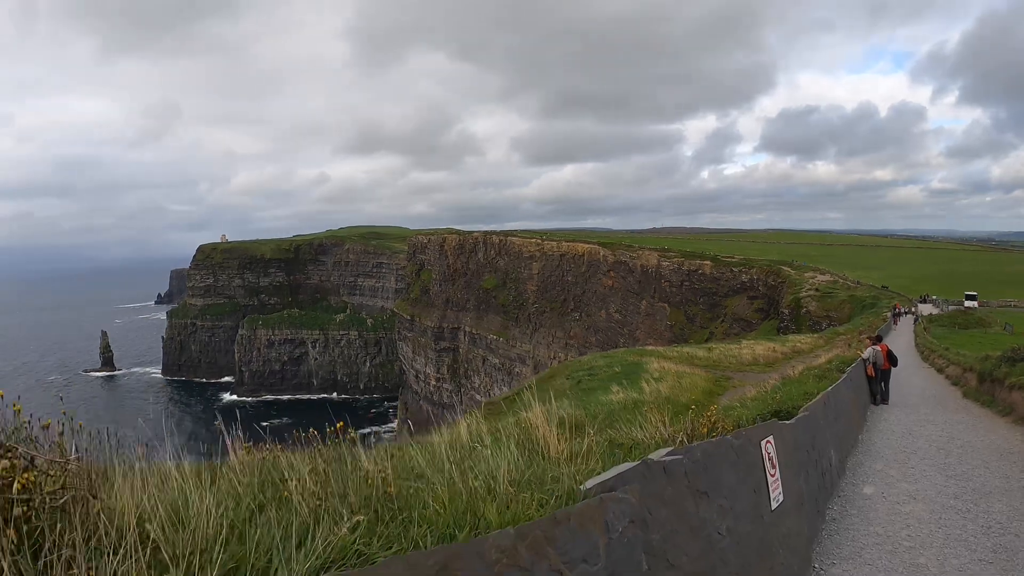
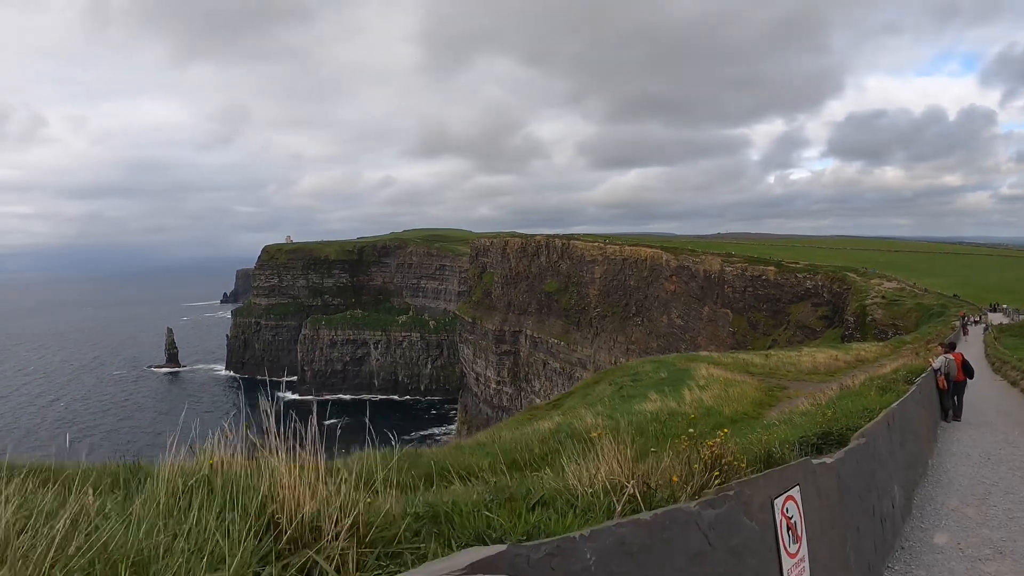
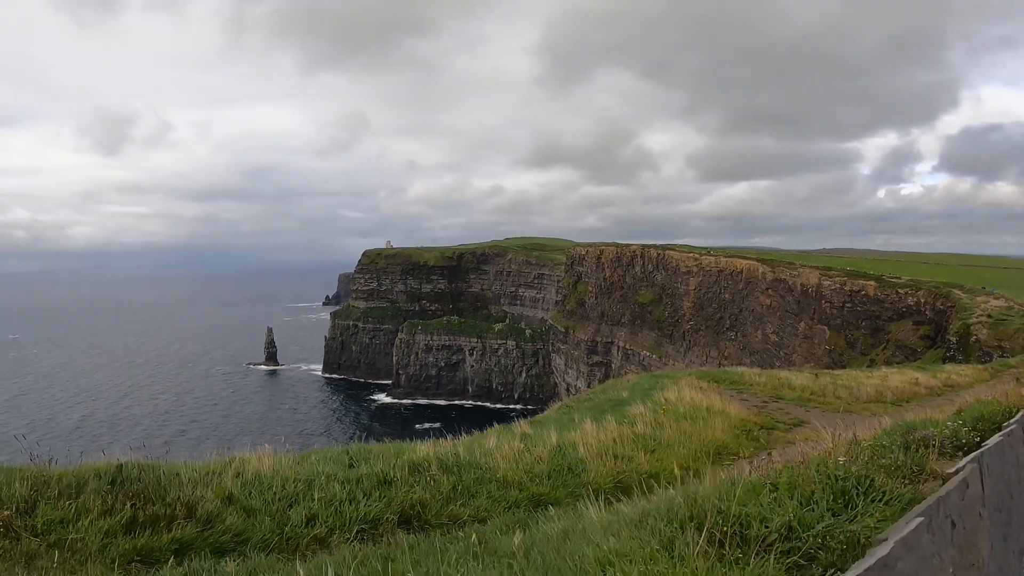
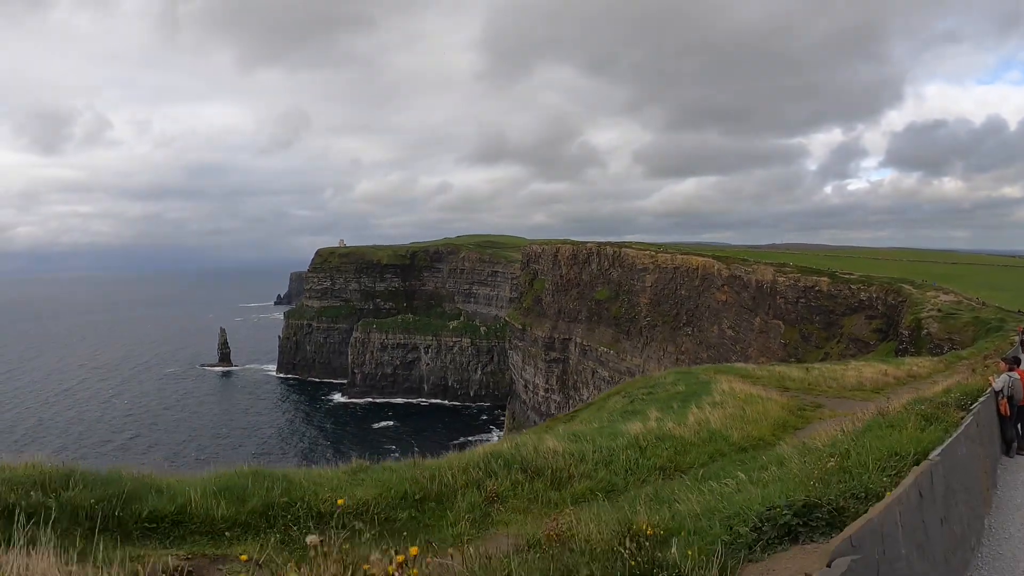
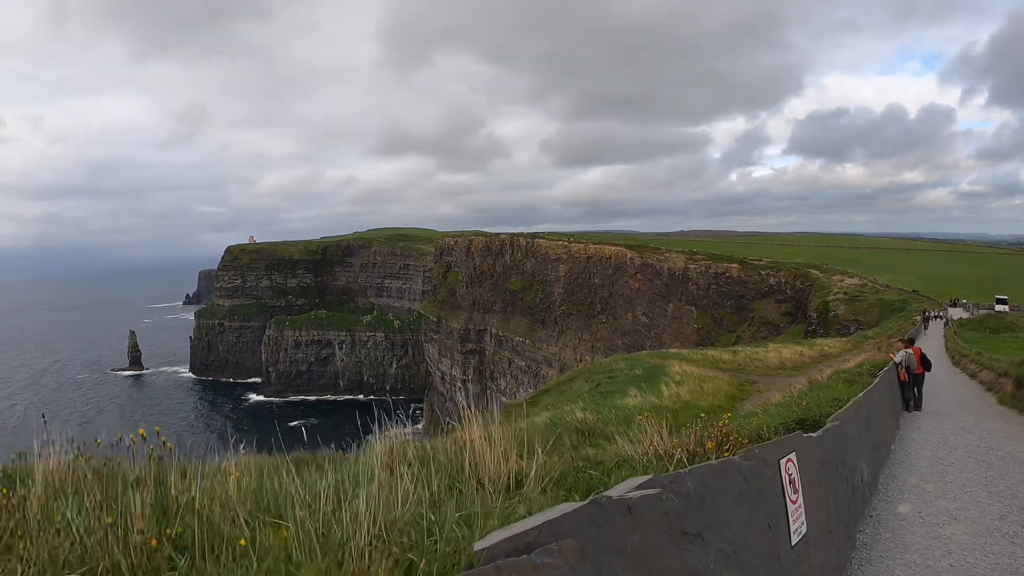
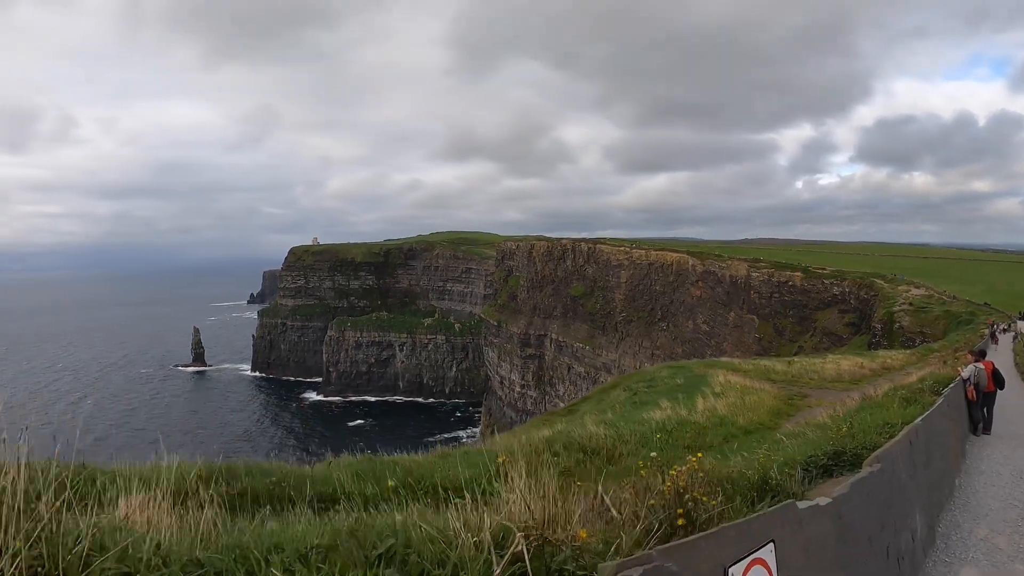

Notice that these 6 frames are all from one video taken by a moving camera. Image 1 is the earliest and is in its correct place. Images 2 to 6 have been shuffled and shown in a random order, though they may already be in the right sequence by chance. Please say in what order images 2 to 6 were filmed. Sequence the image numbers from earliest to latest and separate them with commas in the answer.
5, 2, 6, 4, 3
